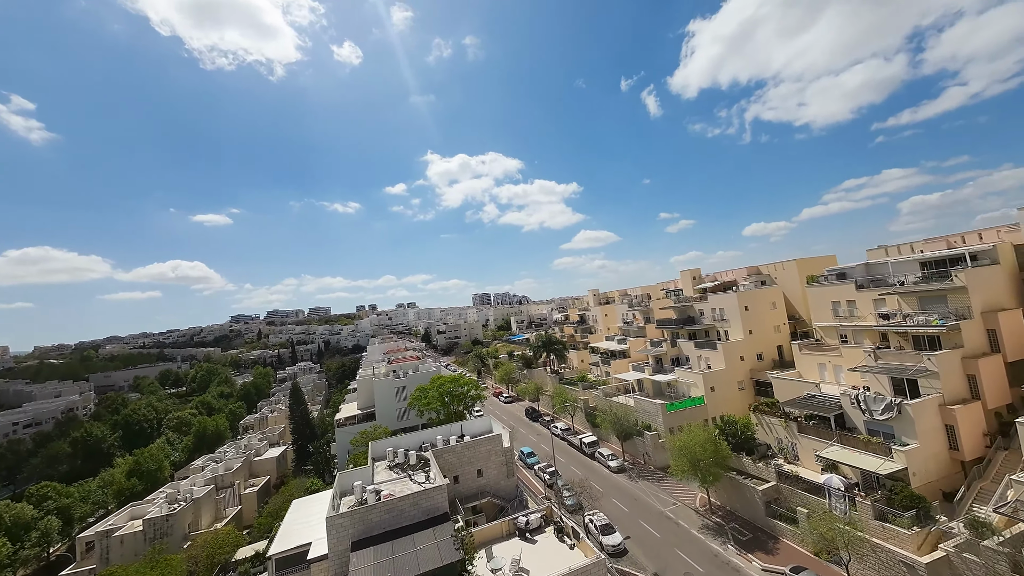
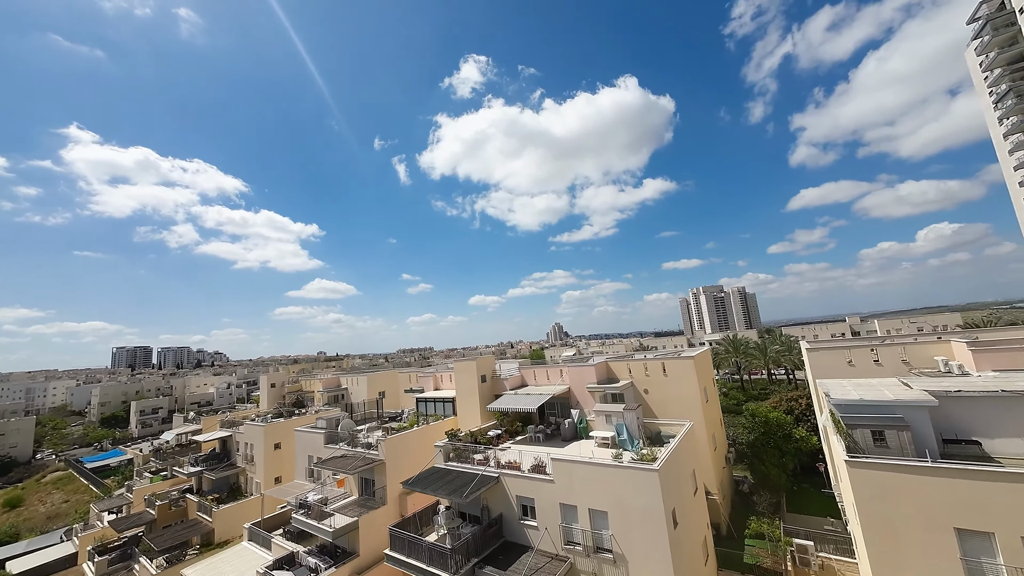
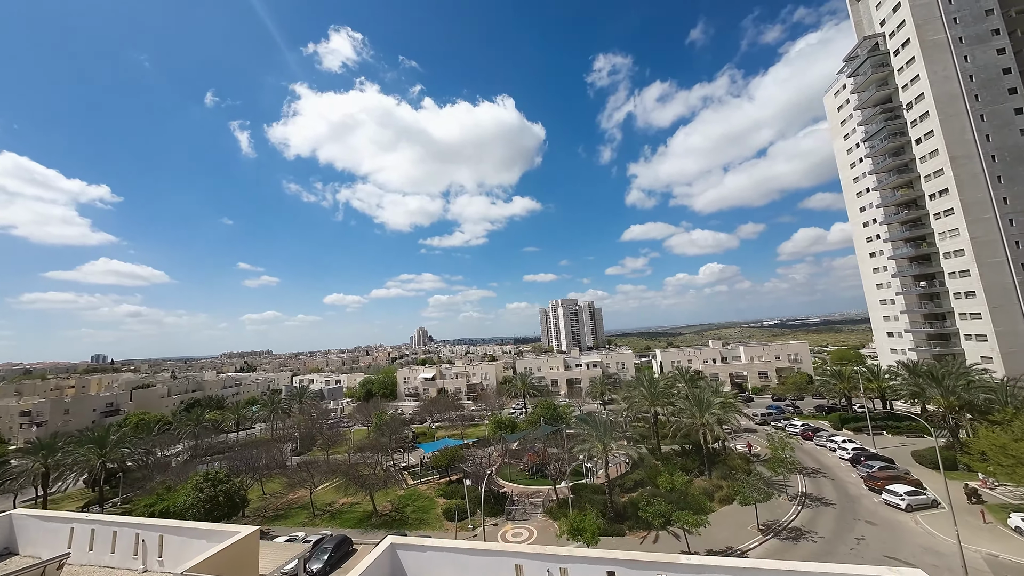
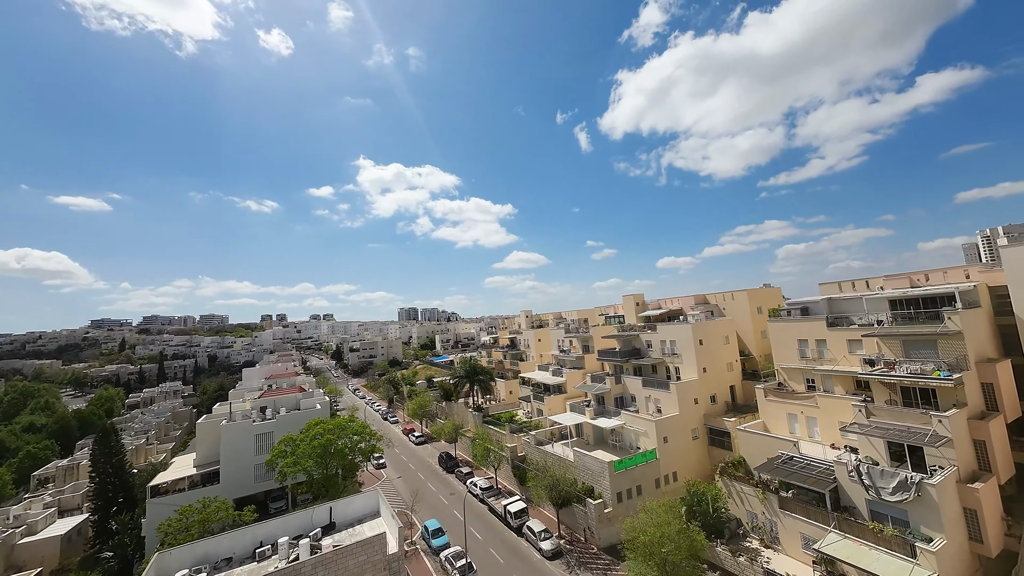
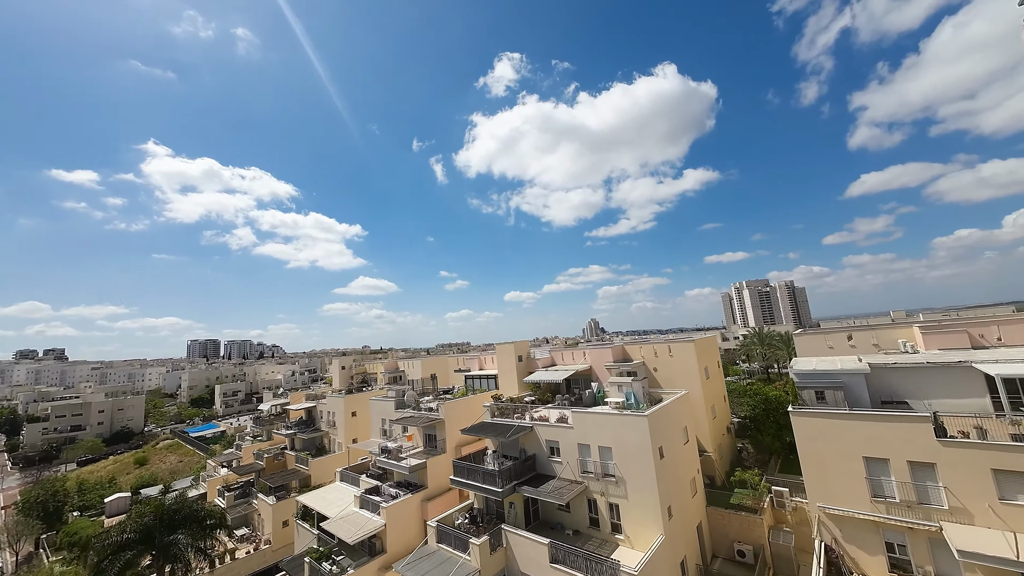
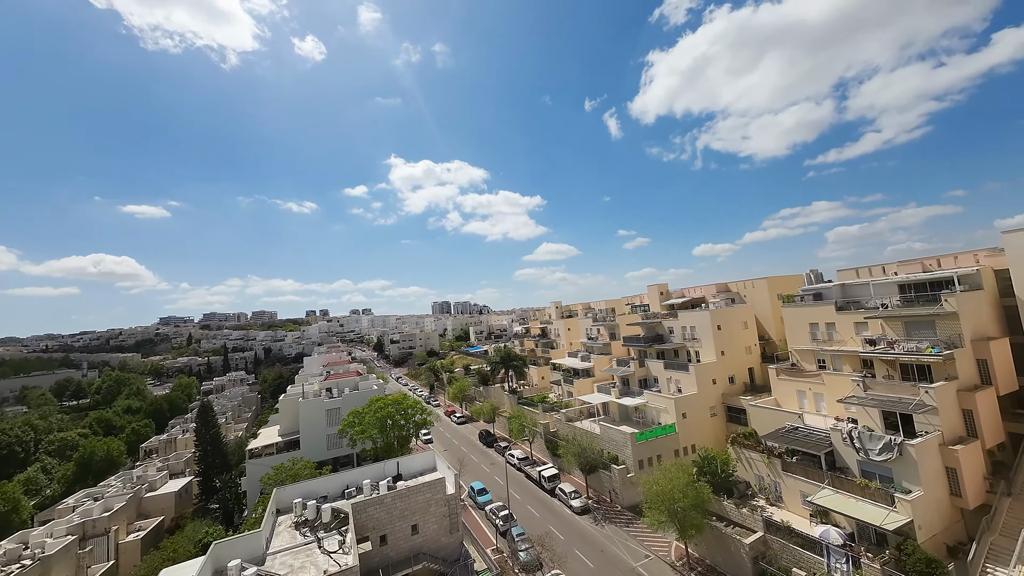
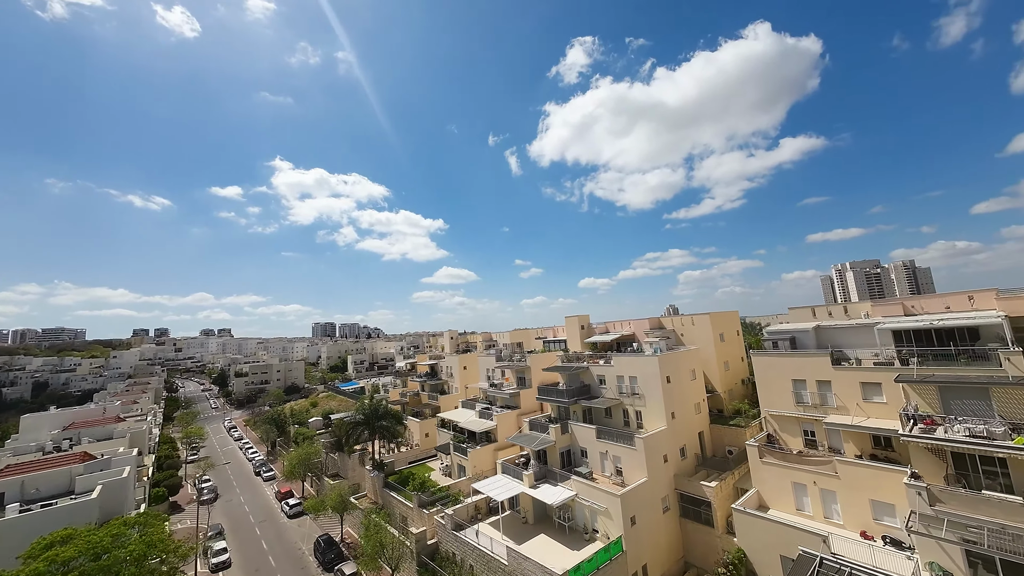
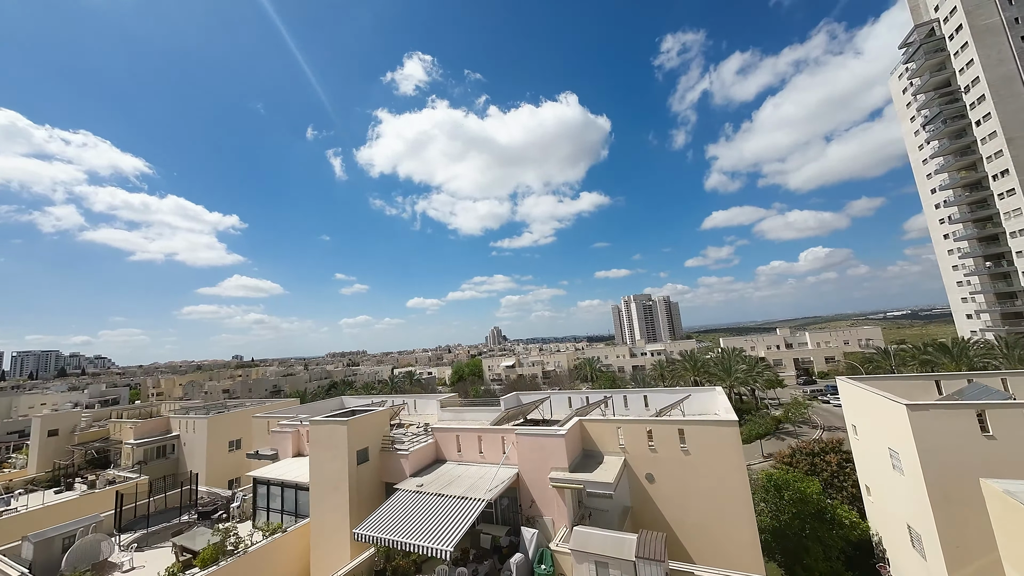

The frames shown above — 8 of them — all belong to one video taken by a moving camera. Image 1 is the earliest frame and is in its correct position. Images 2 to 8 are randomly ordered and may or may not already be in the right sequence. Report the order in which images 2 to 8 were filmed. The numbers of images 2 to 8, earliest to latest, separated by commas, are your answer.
6, 4, 7, 5, 2, 8, 3
